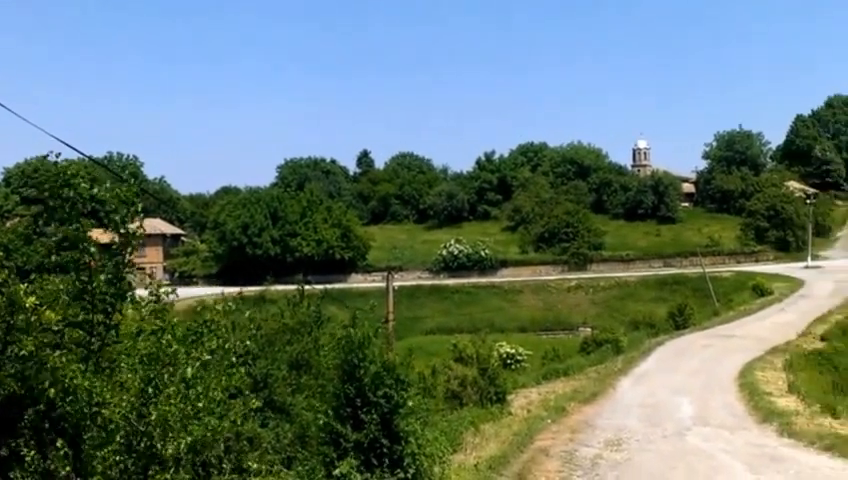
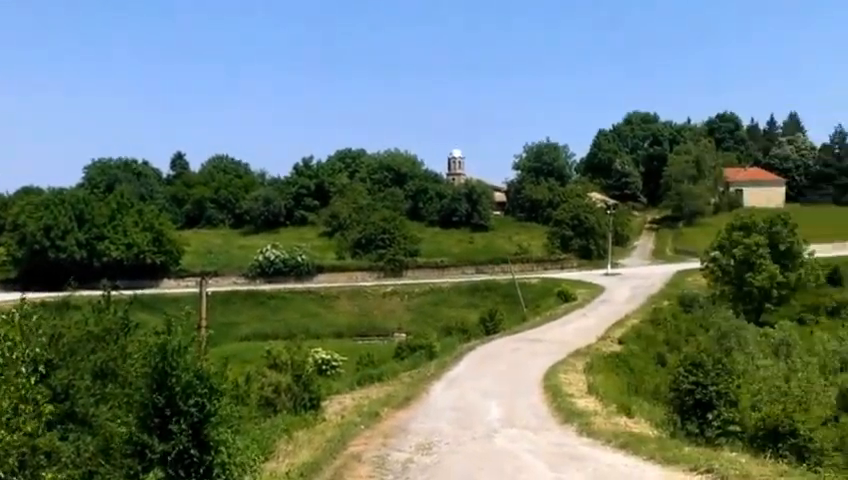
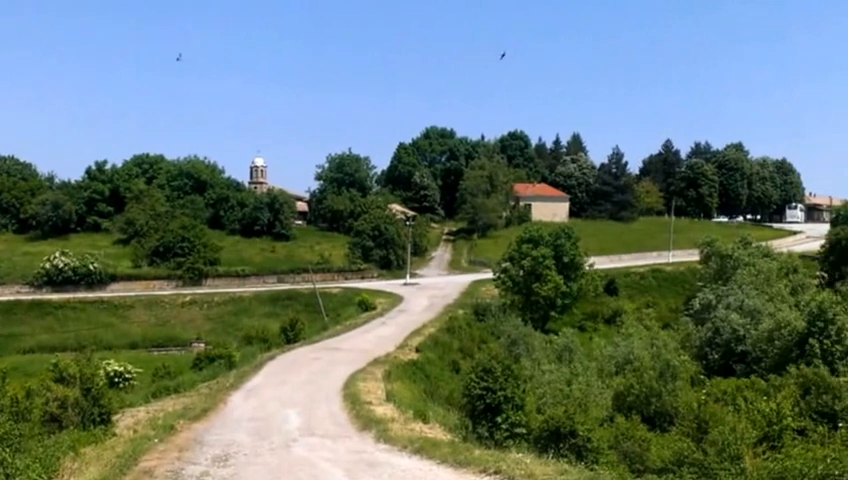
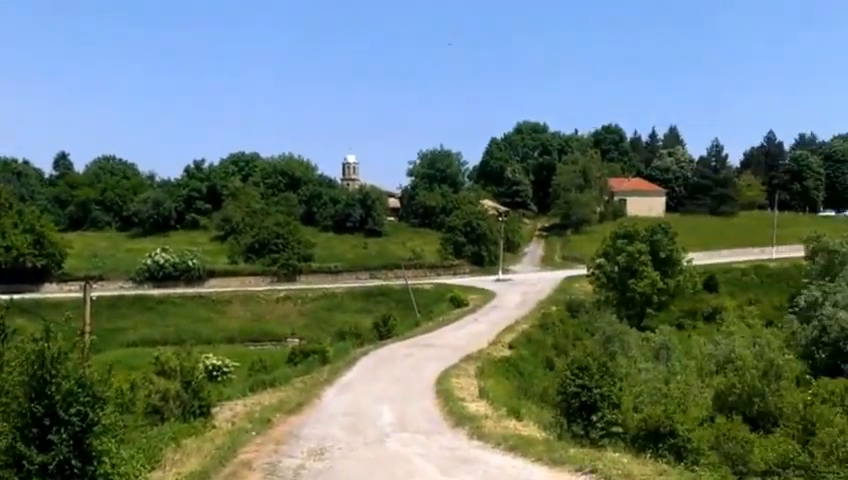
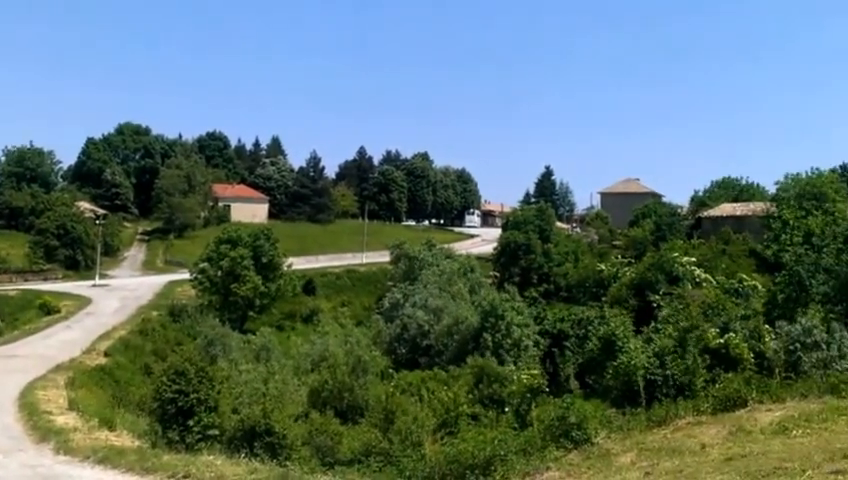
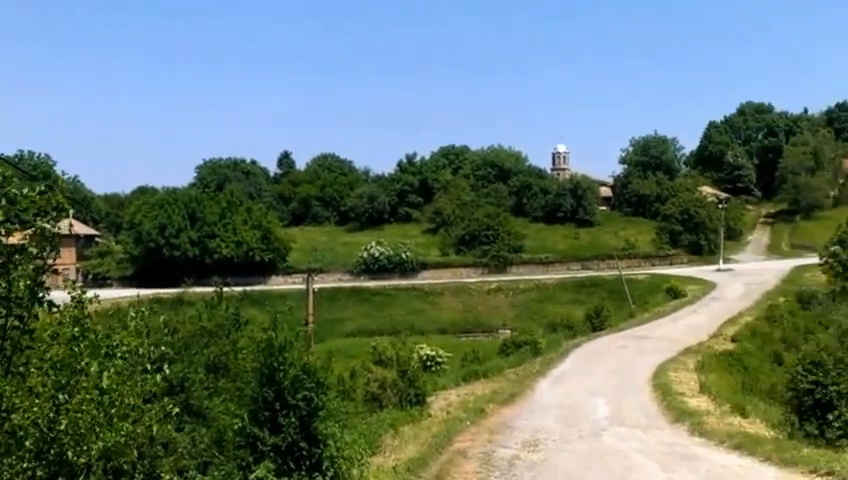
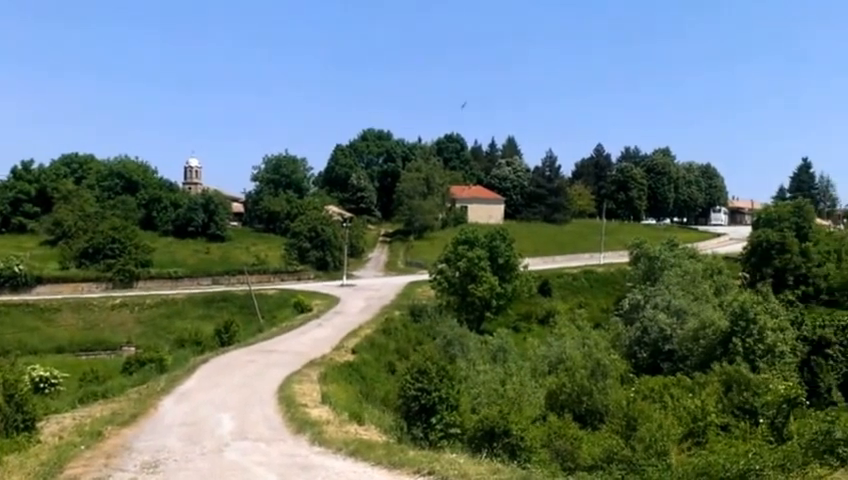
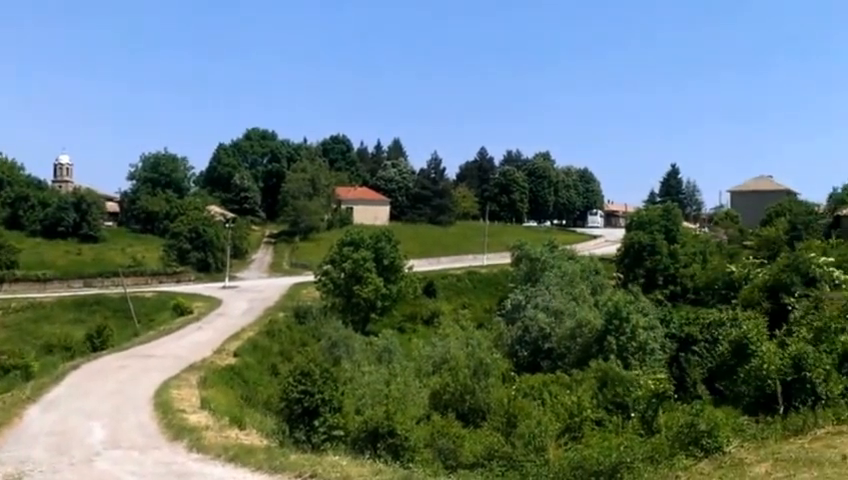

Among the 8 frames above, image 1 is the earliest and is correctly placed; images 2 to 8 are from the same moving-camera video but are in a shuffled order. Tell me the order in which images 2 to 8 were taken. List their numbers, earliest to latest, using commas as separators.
6, 2, 4, 3, 7, 8, 5
